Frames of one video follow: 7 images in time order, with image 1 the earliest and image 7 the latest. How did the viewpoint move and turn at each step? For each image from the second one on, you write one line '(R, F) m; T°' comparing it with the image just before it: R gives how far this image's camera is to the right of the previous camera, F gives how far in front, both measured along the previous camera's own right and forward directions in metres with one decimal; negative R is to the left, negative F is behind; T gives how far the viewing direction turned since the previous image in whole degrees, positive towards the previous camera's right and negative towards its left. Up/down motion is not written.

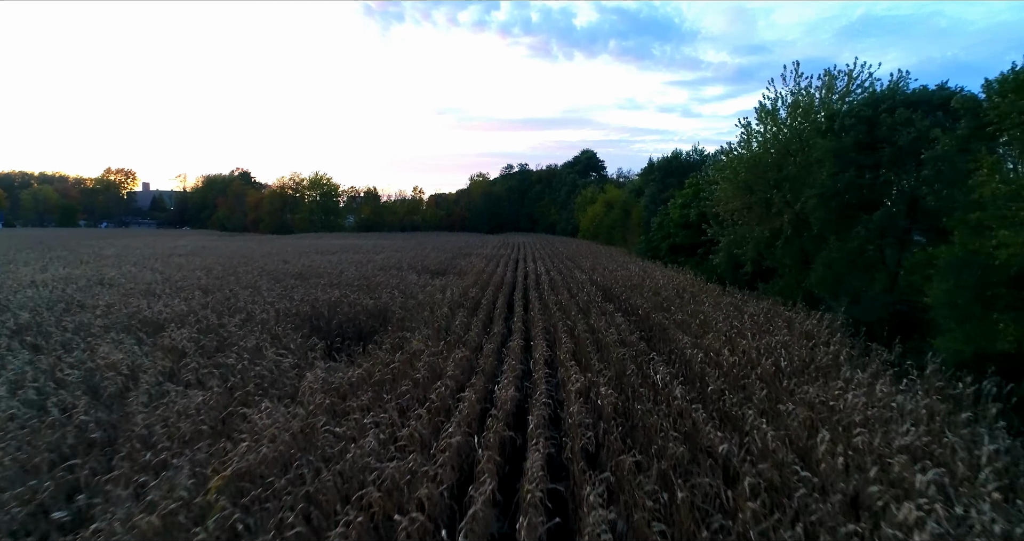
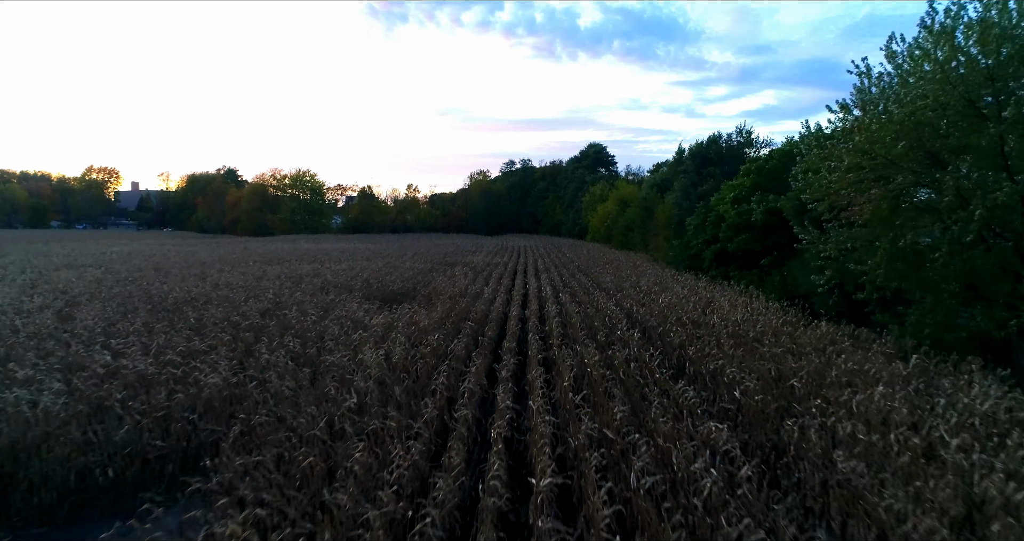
(+0.3, +6.8) m; 0°
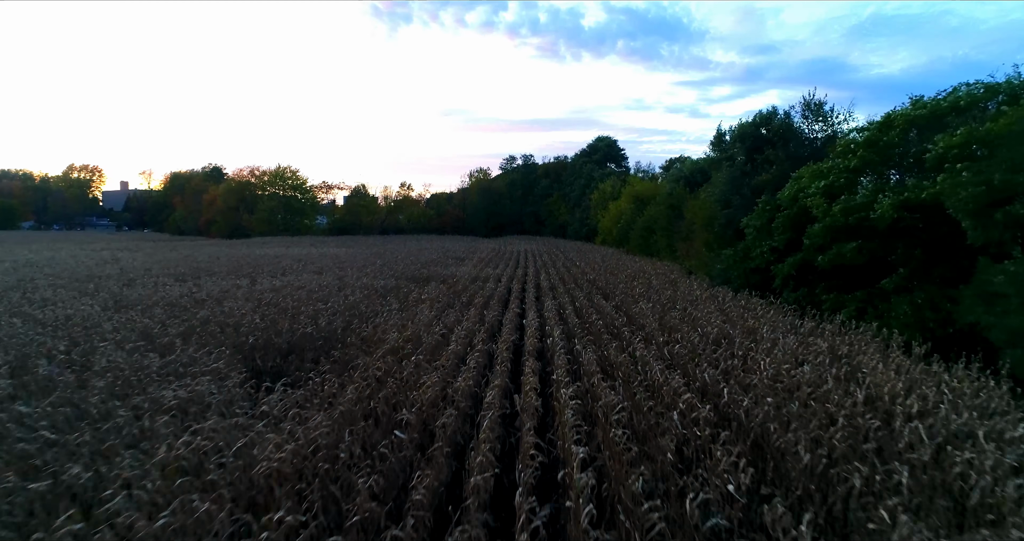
(+0.3, +6.4) m; 0°
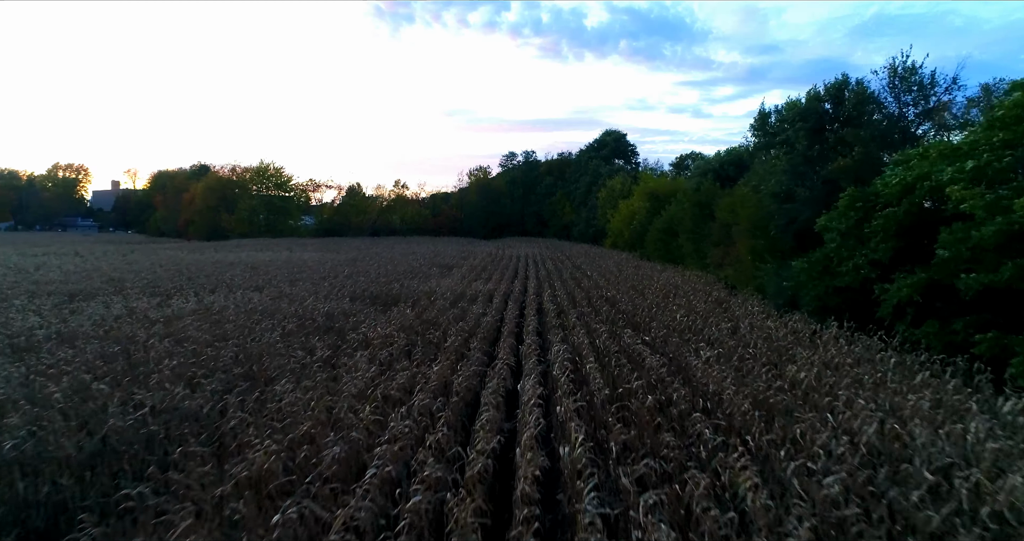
(+0.2, +4.7) m; 0°
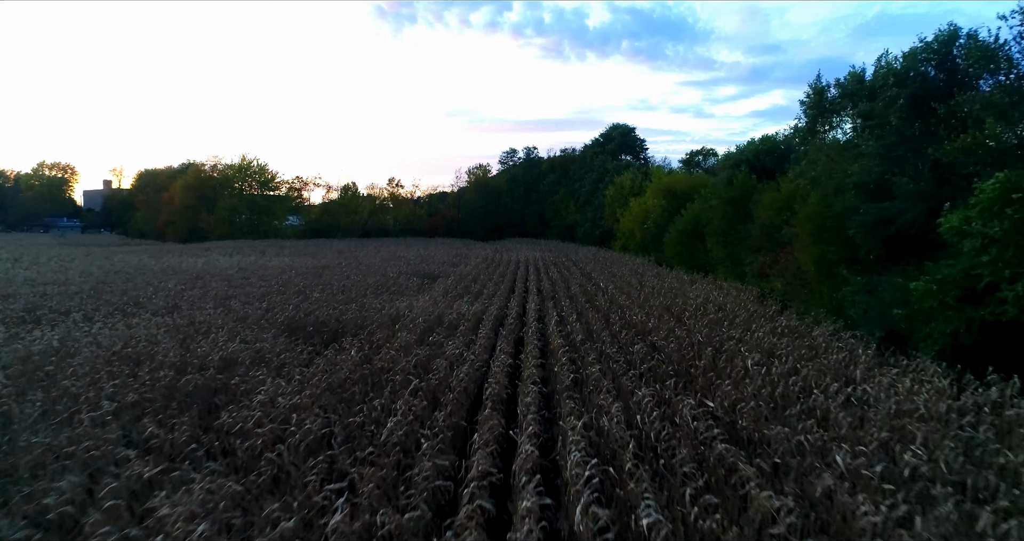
(+0.2, +4.1) m; 0°
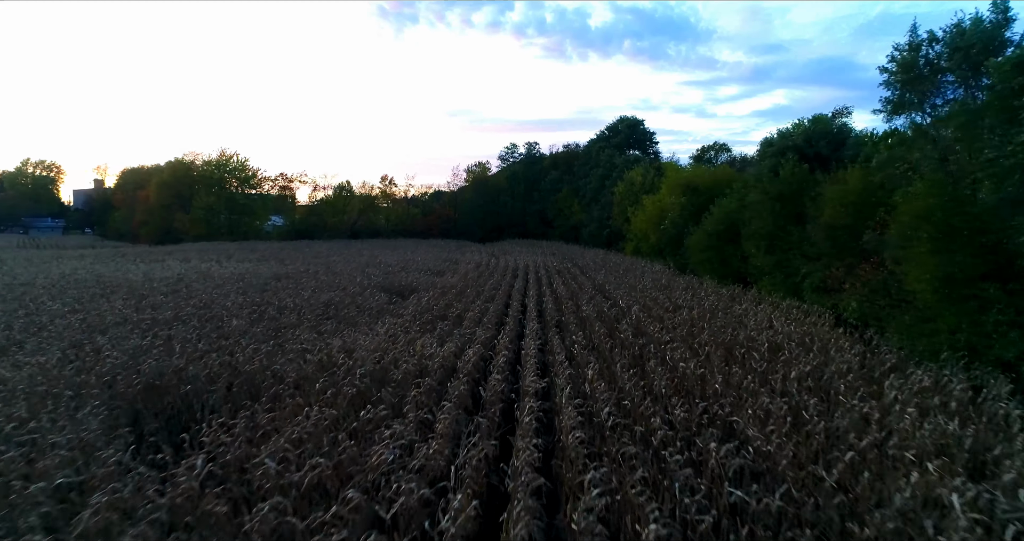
(+0.2, +4.1) m; 0°
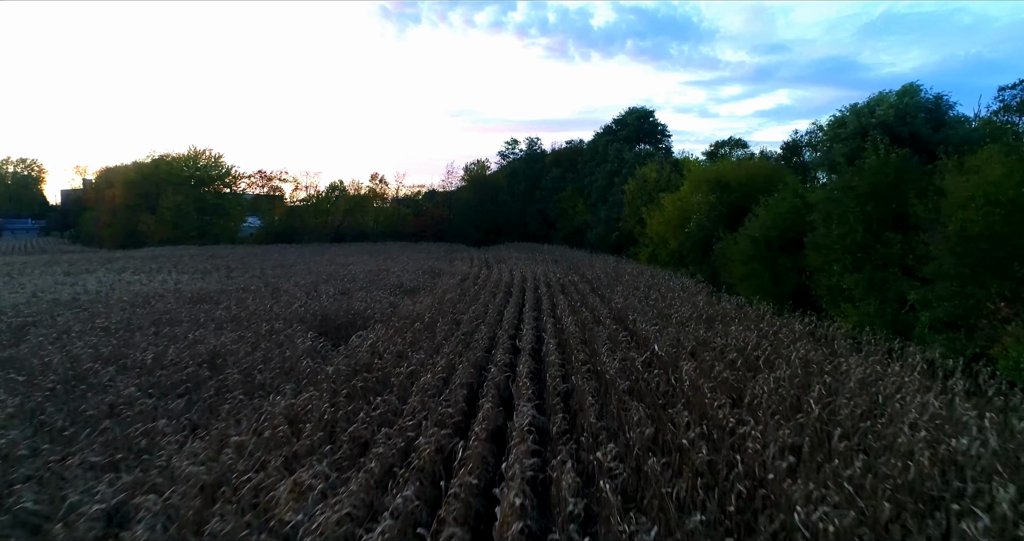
(+0.3, +4.7) m; 0°
